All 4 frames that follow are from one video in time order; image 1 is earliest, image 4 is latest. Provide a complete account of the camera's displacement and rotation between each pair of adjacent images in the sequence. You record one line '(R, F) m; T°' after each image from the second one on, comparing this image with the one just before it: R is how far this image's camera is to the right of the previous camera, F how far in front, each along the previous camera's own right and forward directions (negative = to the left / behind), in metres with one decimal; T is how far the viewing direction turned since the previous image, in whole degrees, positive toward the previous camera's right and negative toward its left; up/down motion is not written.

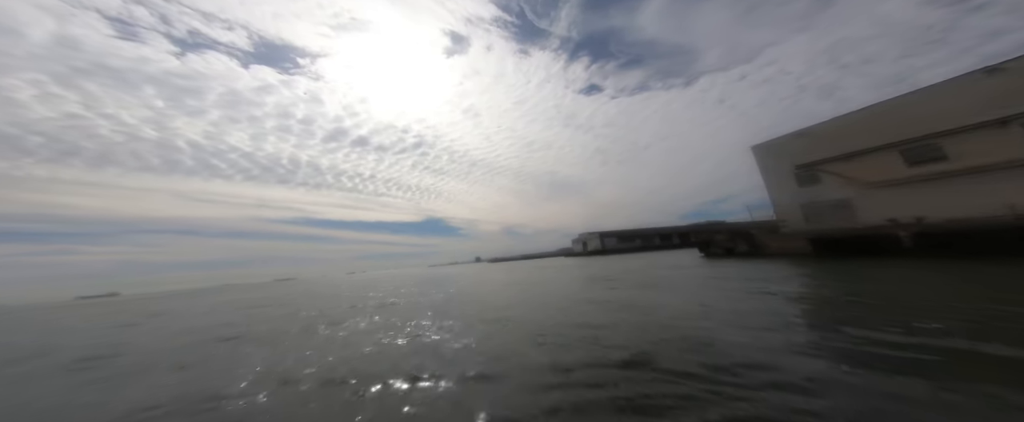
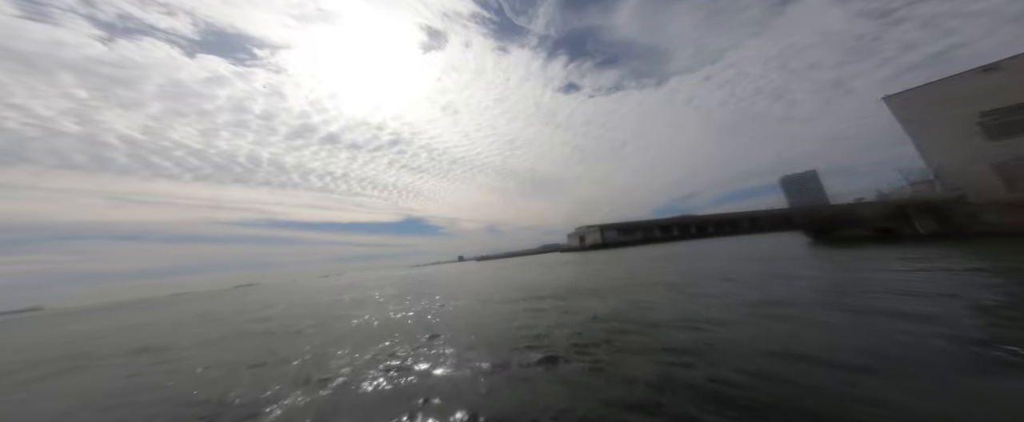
(-2.6, +1.6) m; +5°
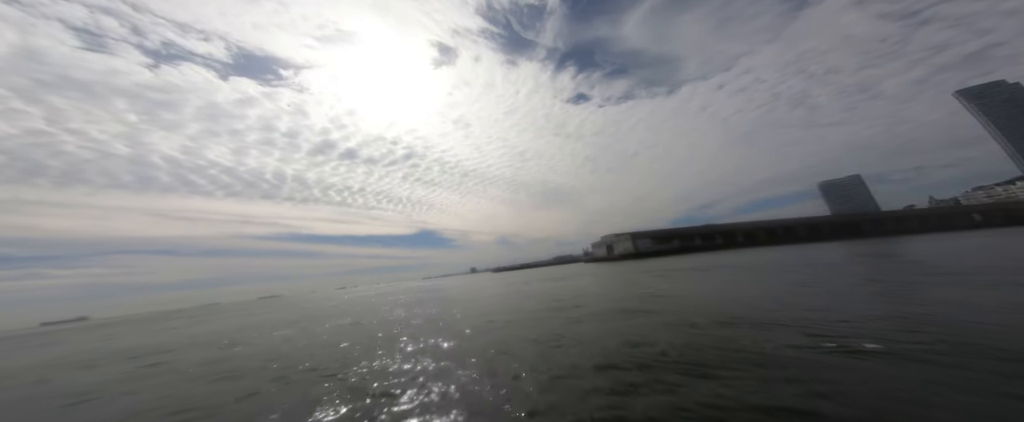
(-0.2, -1.3) m; -2°
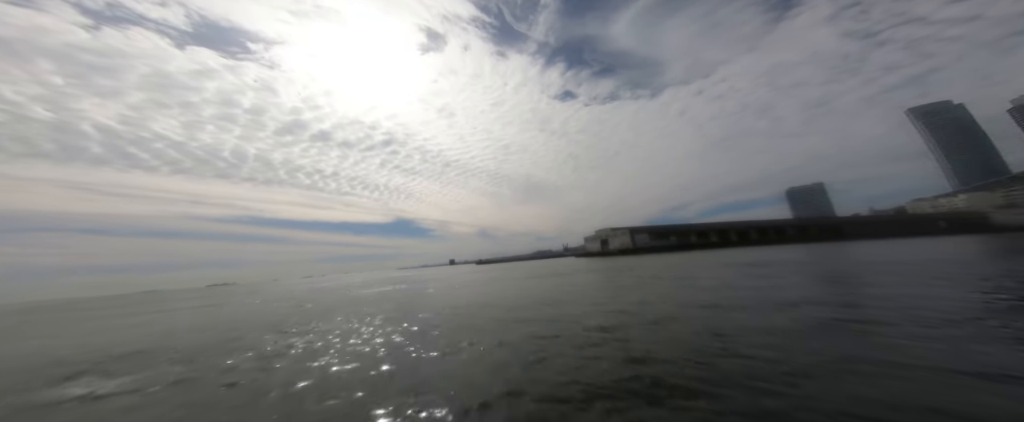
(-0.5, +2.5) m; +4°
